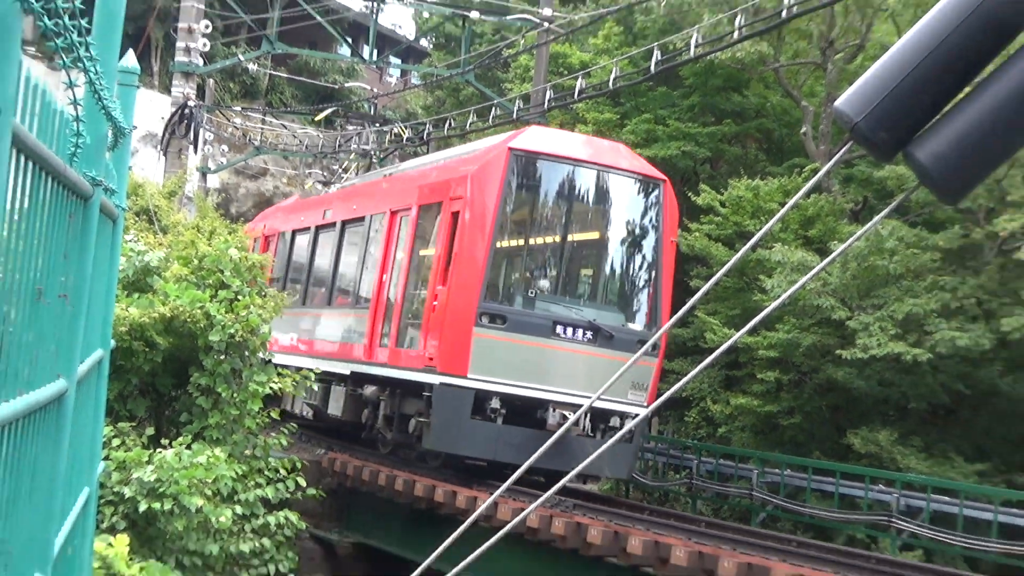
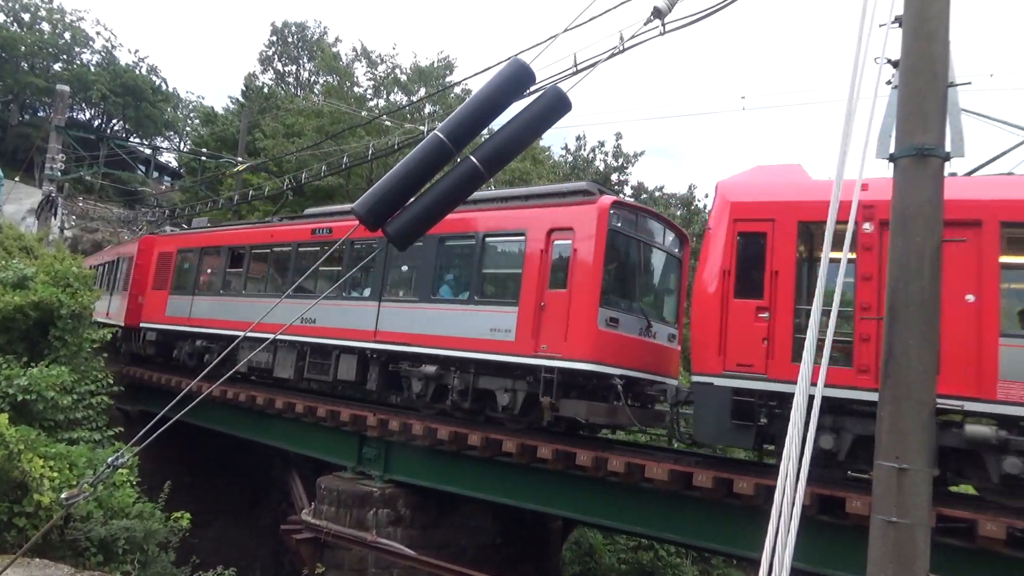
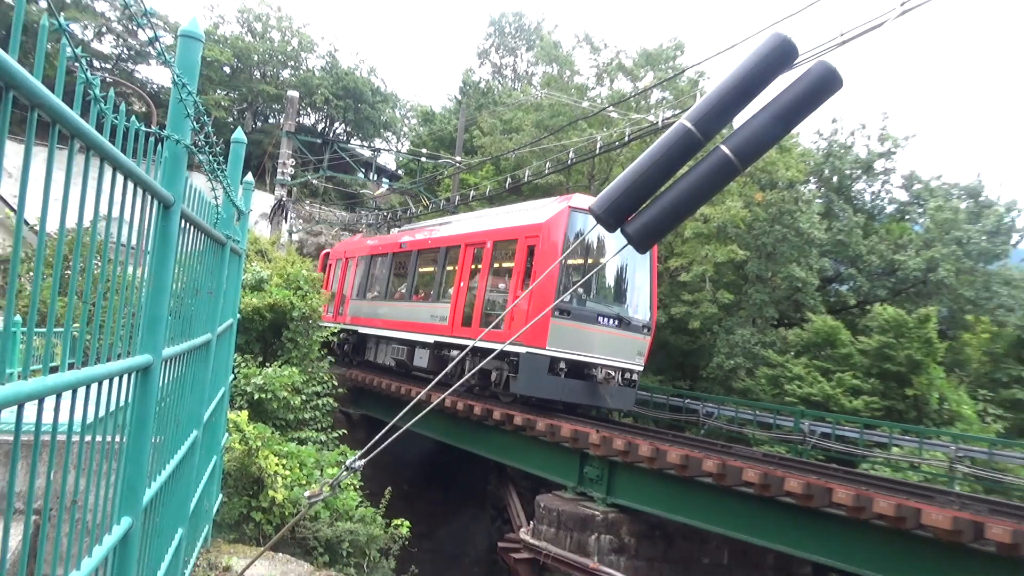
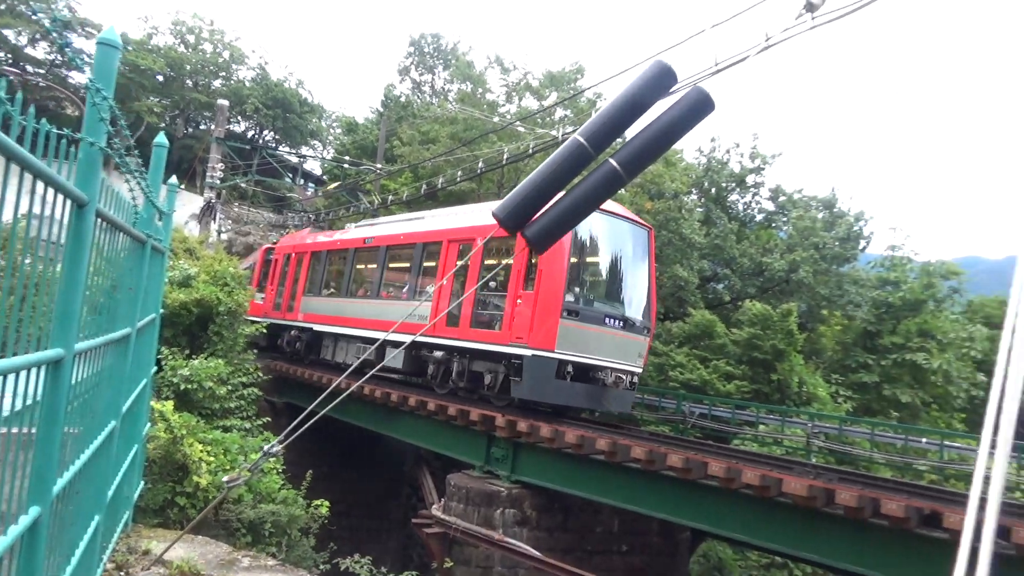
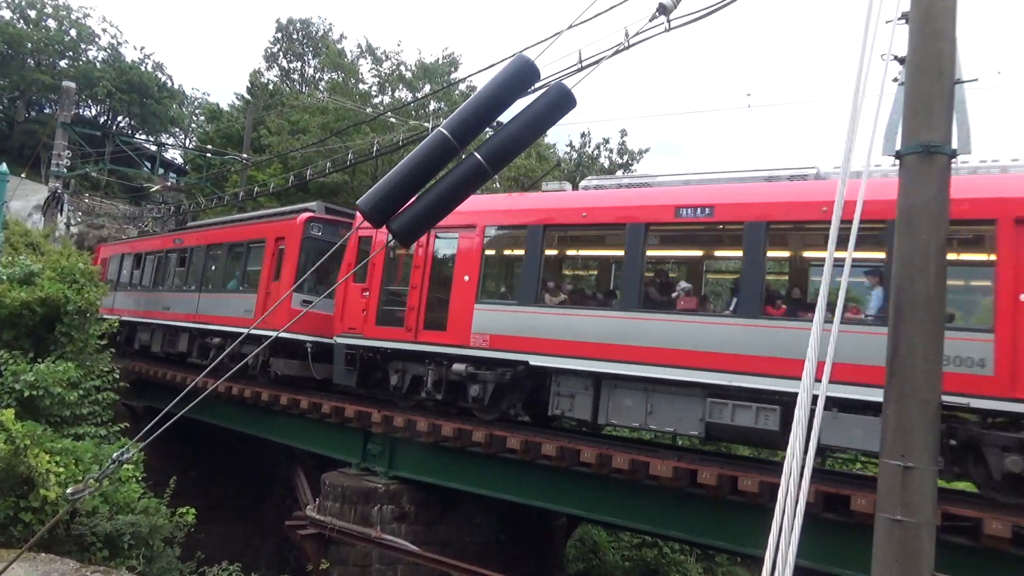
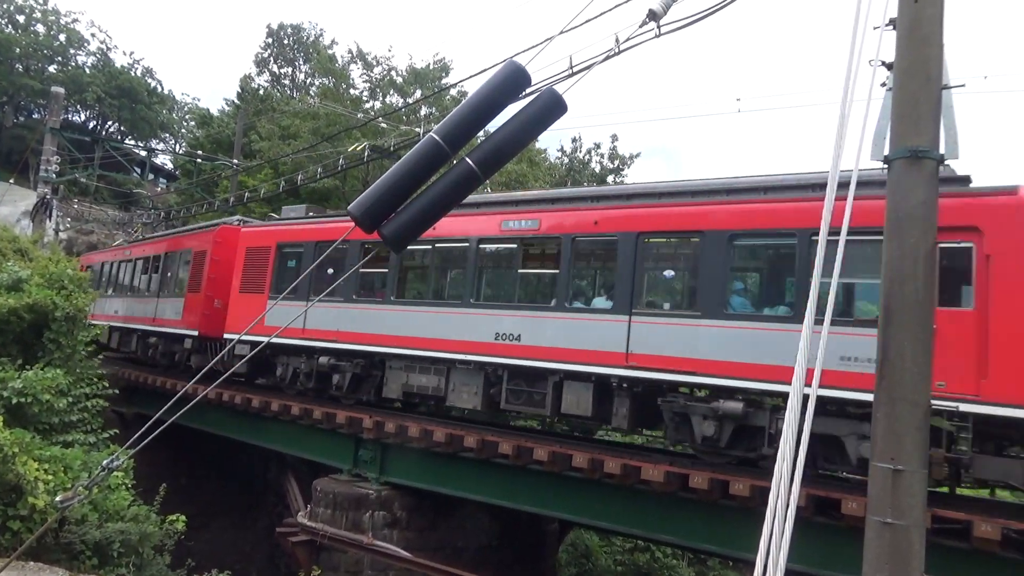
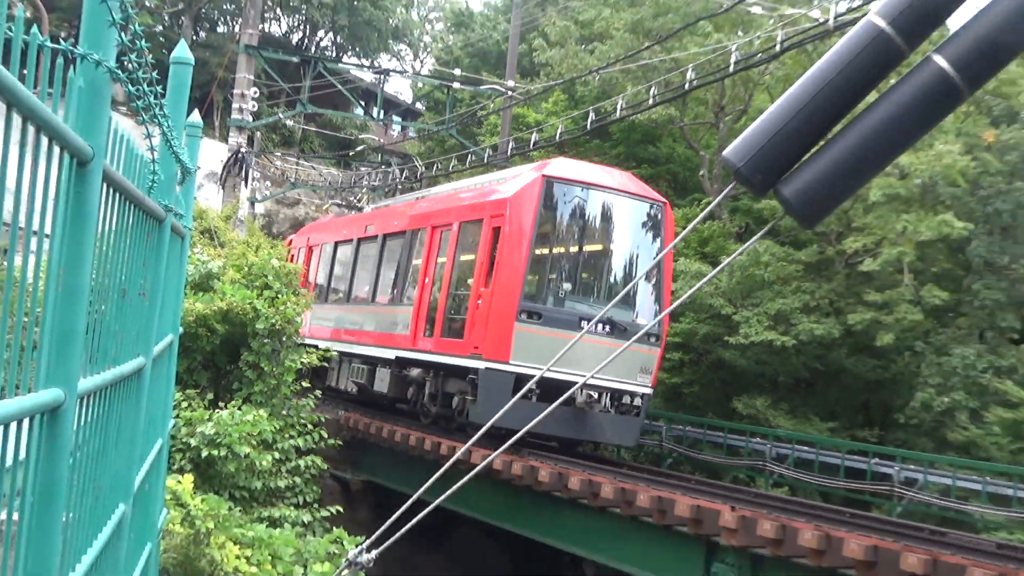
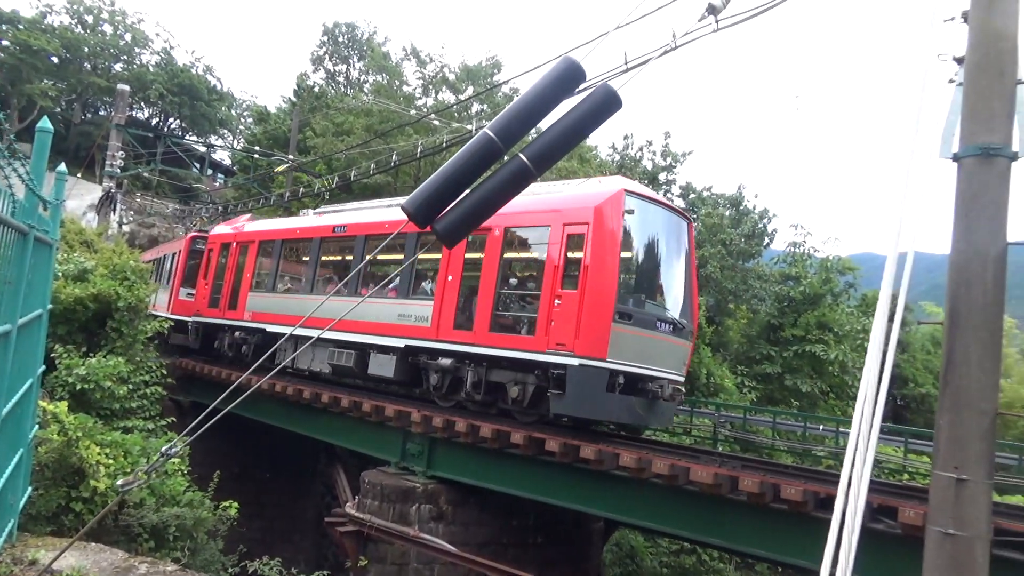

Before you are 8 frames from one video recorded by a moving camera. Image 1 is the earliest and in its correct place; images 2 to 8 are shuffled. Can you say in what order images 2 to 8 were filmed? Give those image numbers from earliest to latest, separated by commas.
7, 3, 4, 8, 5, 2, 6
